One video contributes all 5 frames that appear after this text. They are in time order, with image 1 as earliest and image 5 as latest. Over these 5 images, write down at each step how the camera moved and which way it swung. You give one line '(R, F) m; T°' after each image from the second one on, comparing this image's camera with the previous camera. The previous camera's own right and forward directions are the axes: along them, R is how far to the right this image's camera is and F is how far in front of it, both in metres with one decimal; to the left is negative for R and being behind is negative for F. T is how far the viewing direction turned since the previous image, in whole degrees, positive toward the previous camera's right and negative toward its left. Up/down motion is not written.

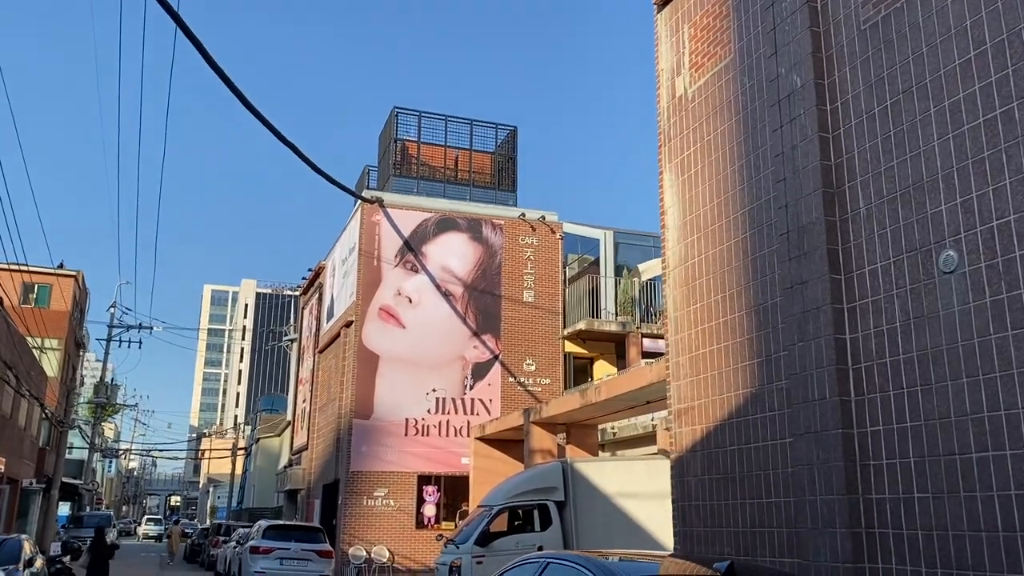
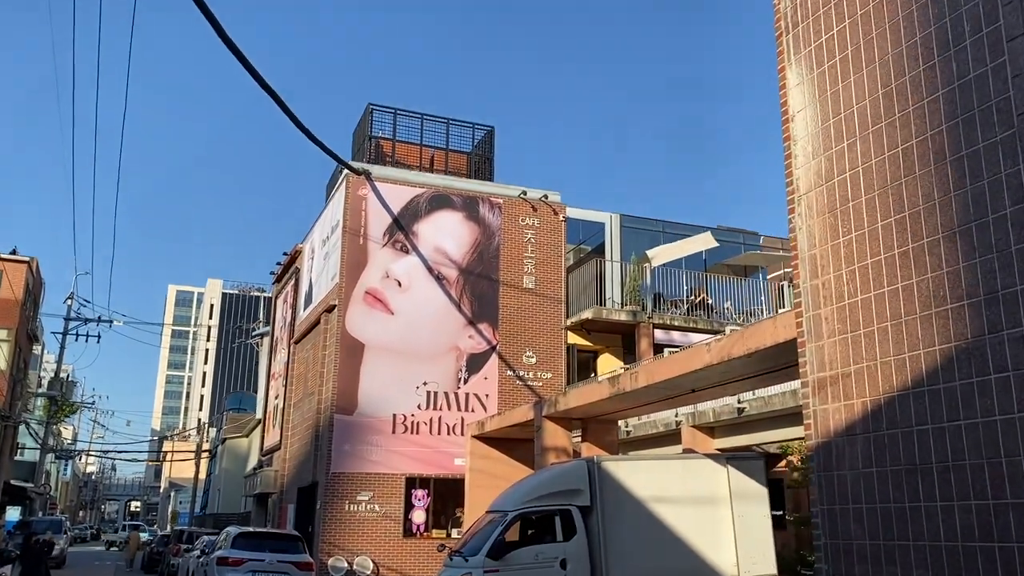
(-0.8, +2.2) m; +2°
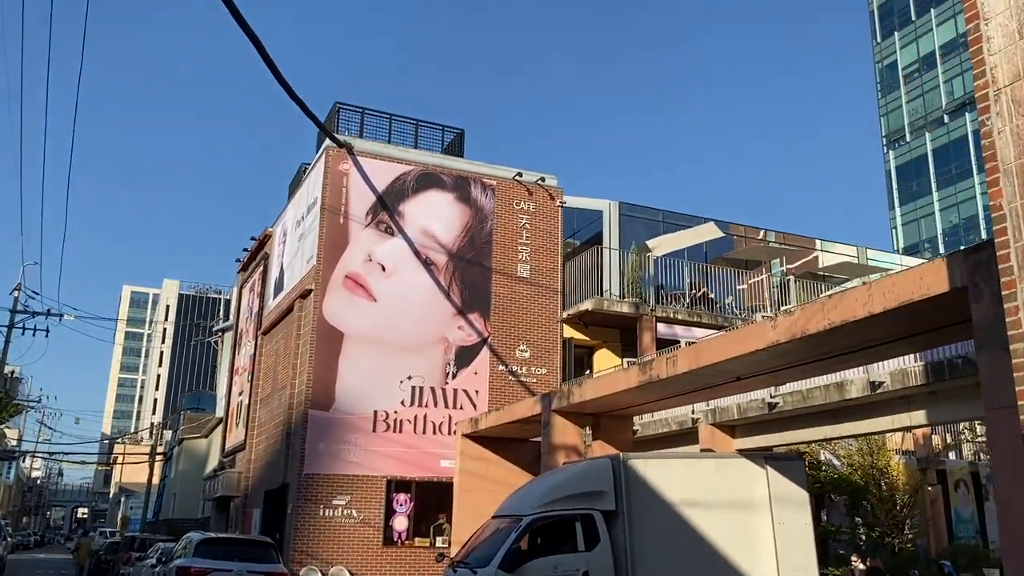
(-0.7, +1.7) m; +3°
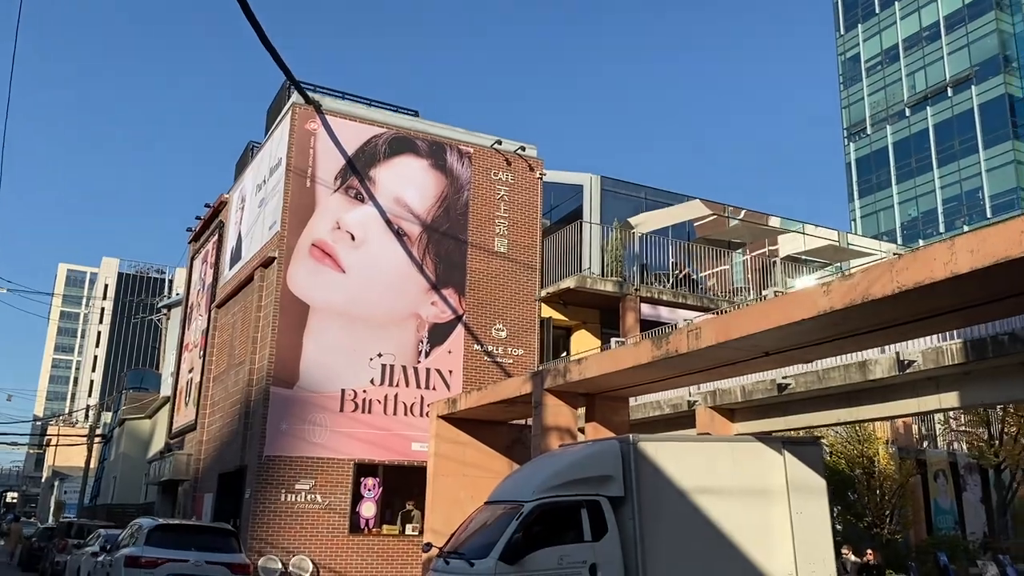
(-0.7, +1.2) m; +4°
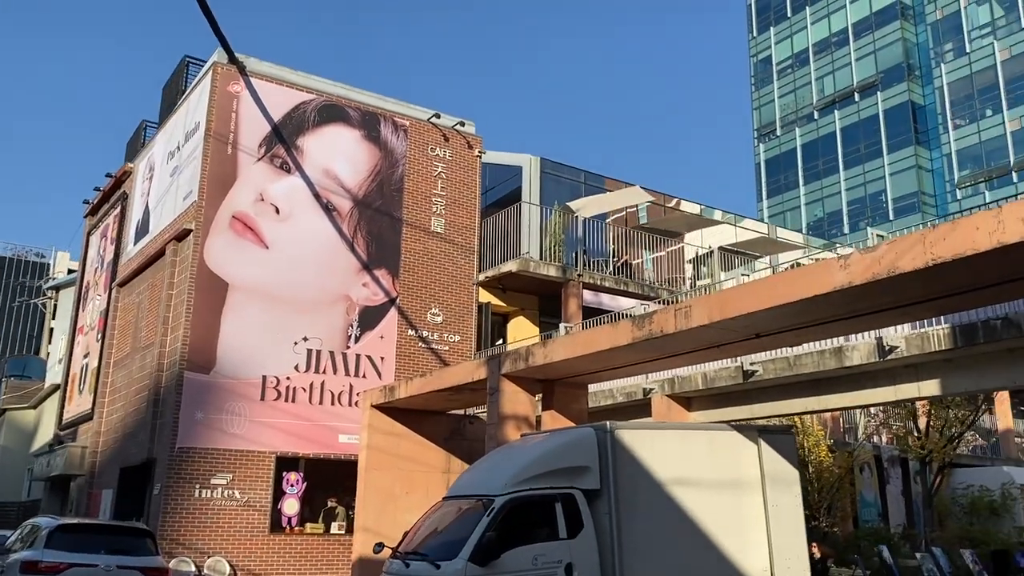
(-0.8, +1.0) m; +7°
